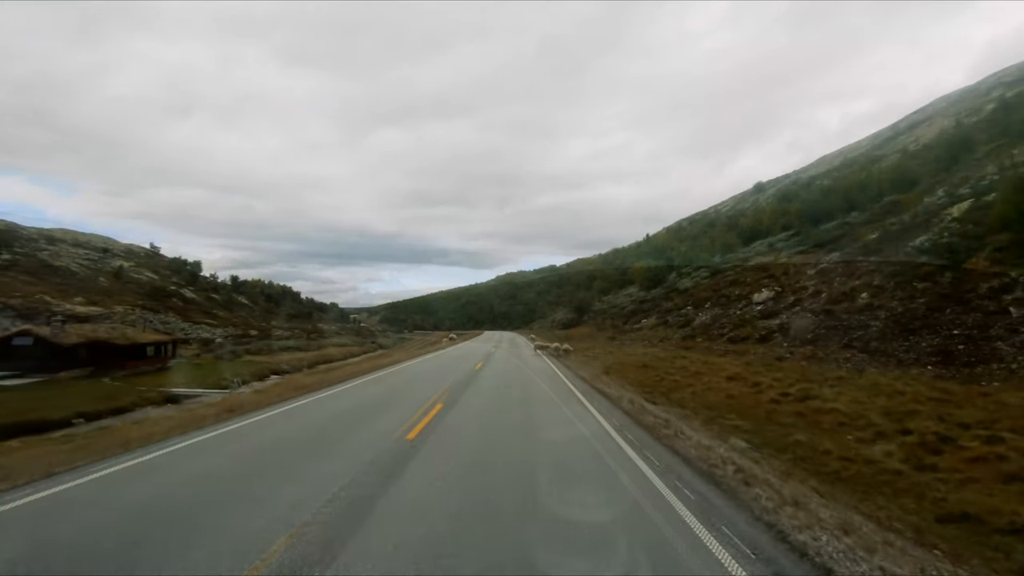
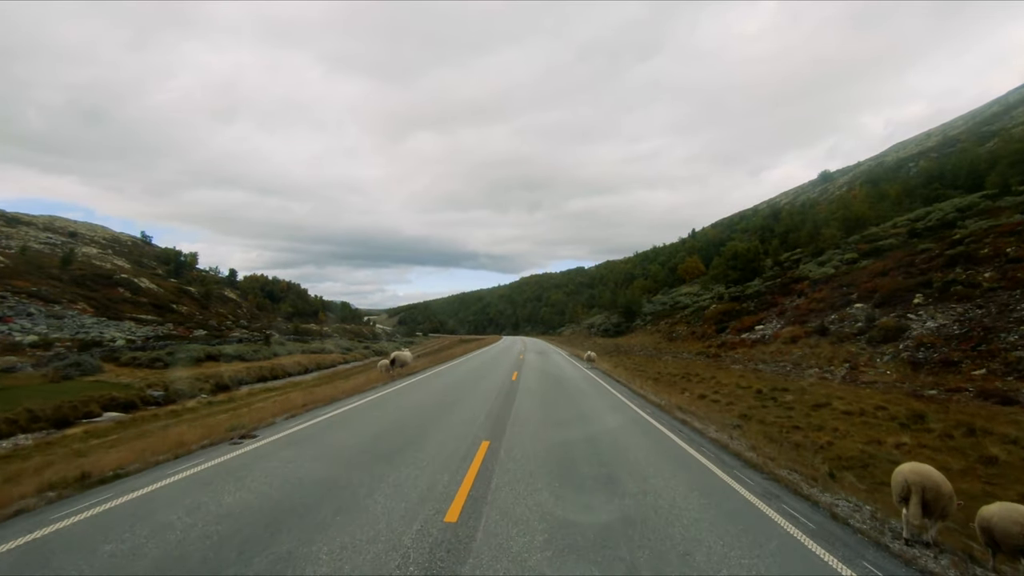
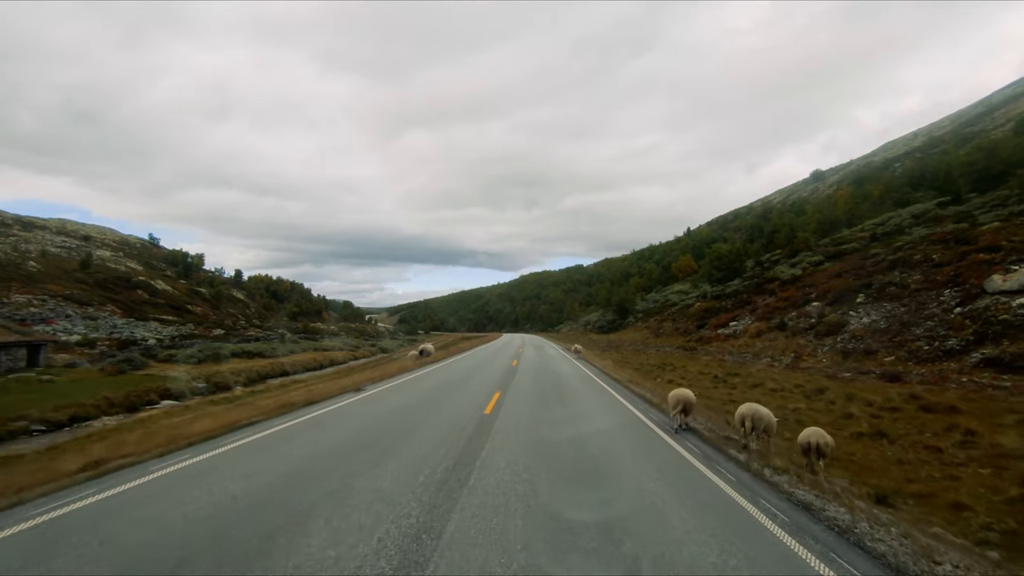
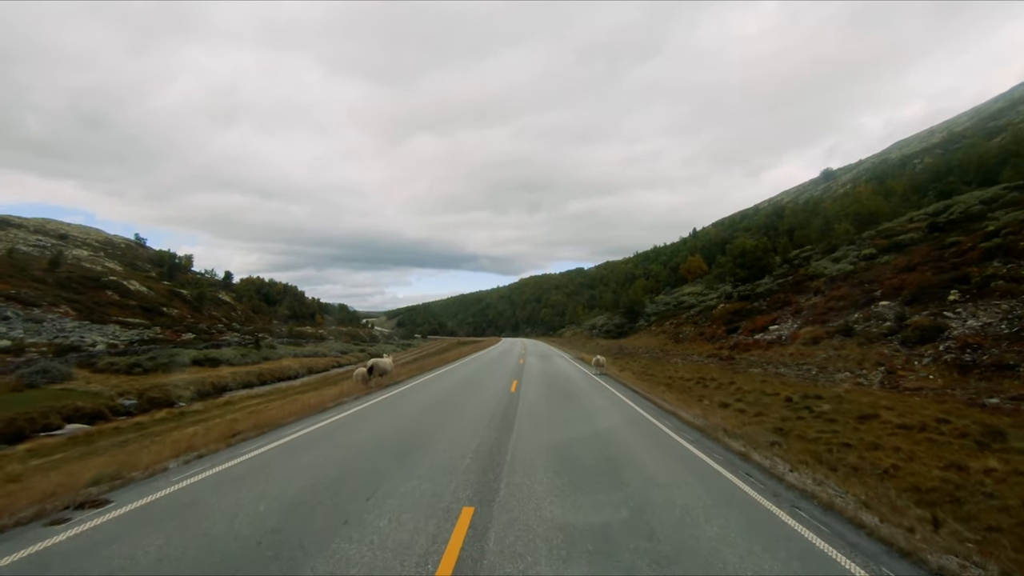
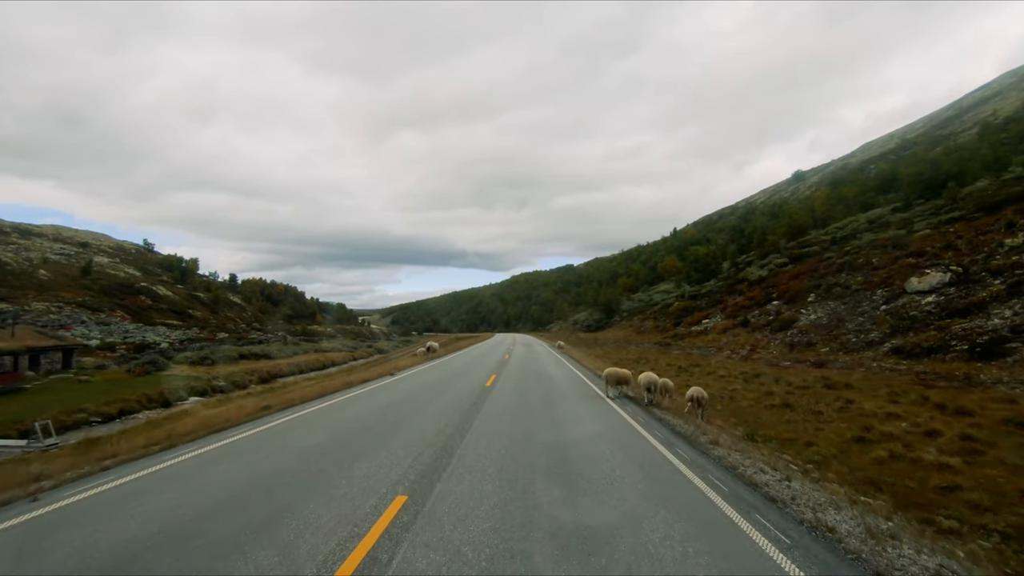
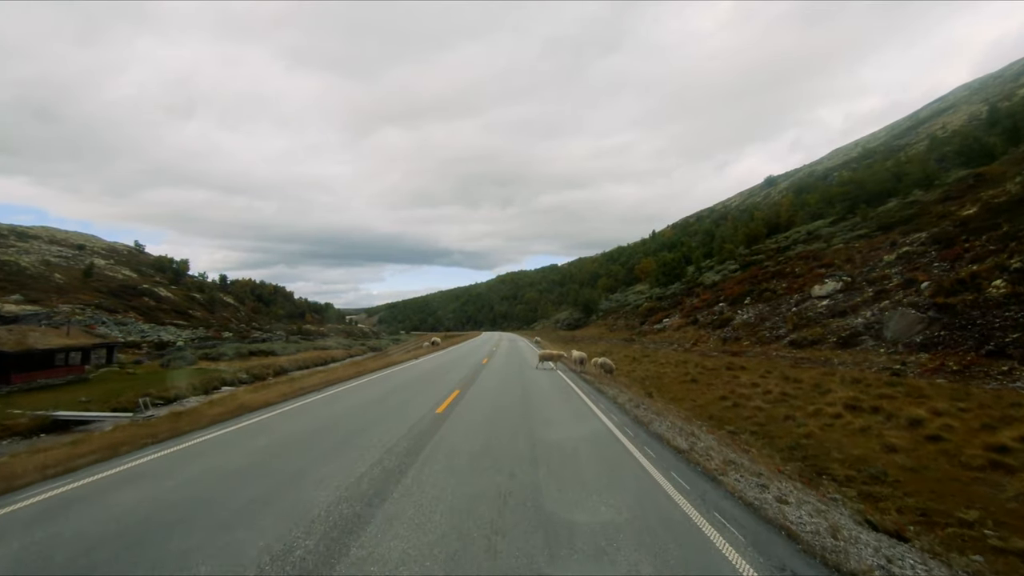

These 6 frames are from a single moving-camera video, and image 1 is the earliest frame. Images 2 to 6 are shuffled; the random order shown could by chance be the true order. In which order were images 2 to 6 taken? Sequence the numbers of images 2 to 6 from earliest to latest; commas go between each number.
6, 5, 3, 2, 4
